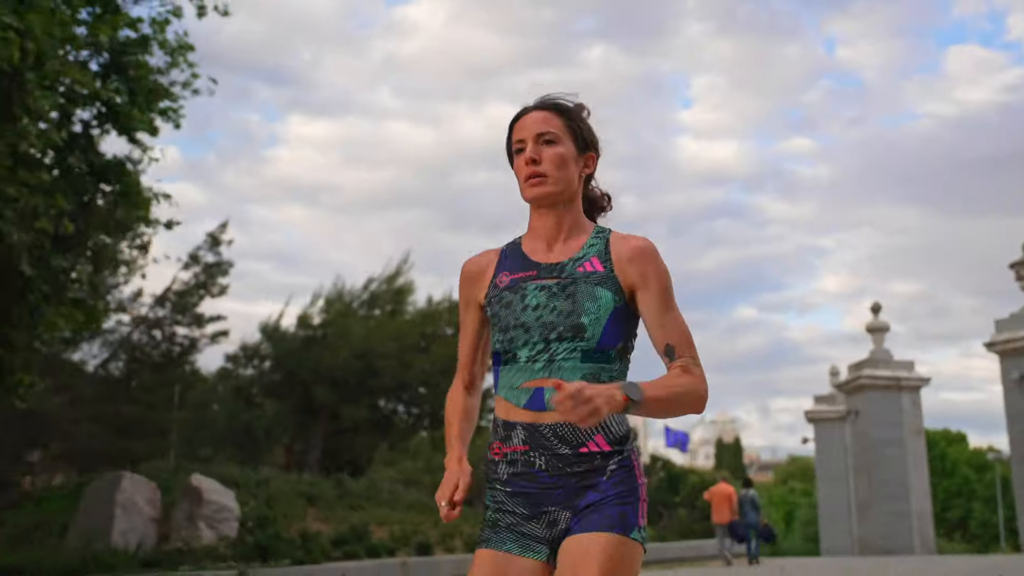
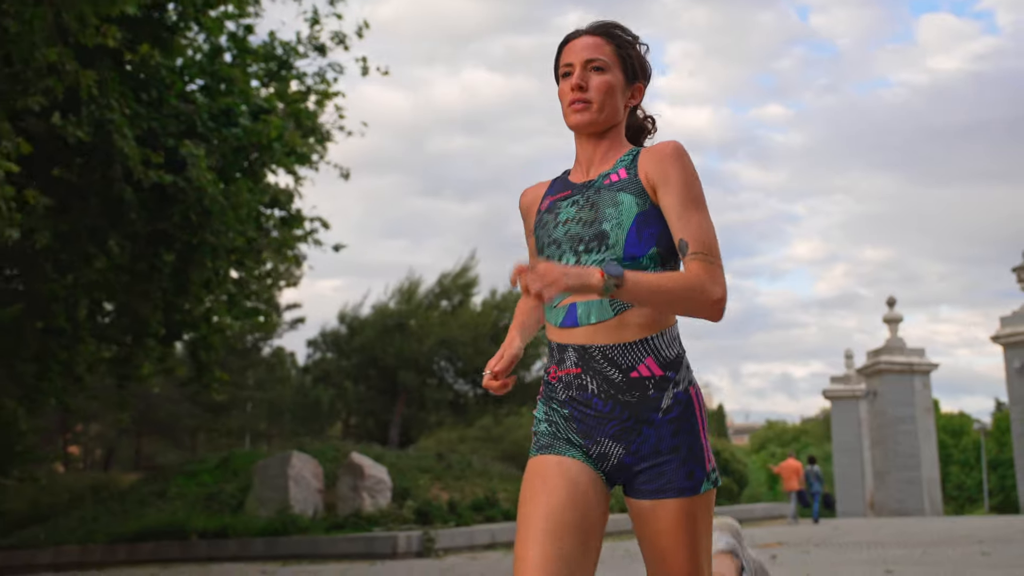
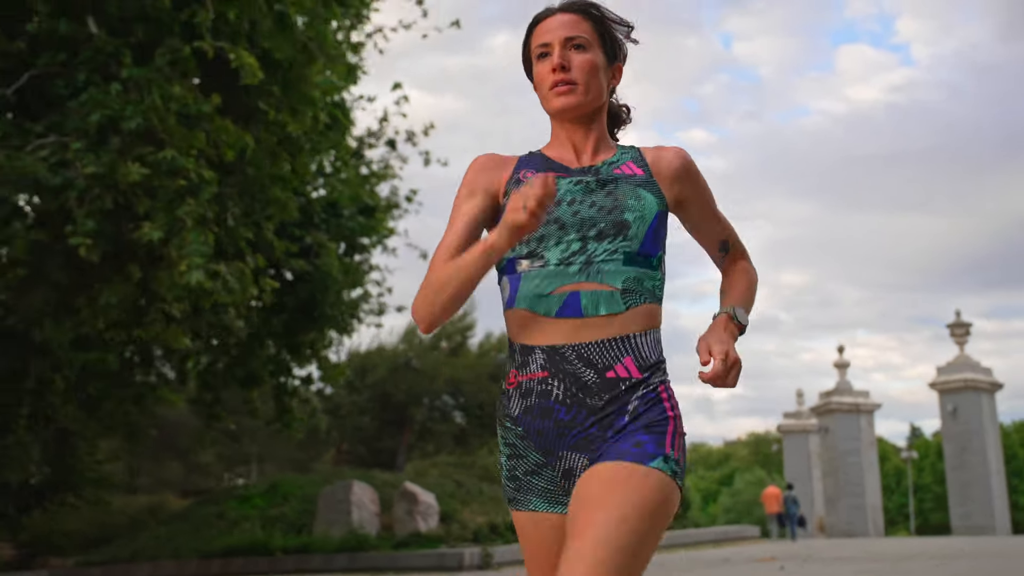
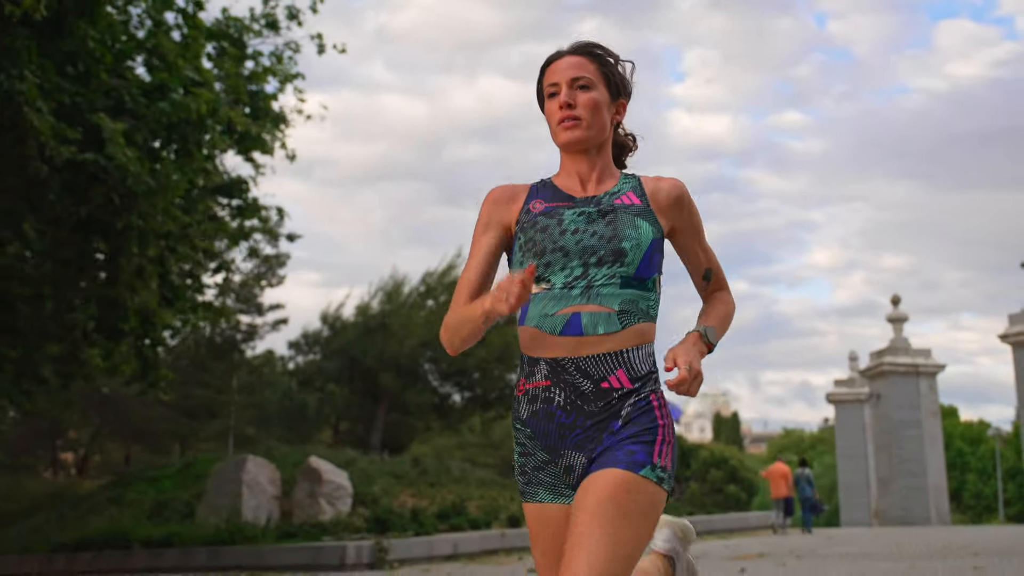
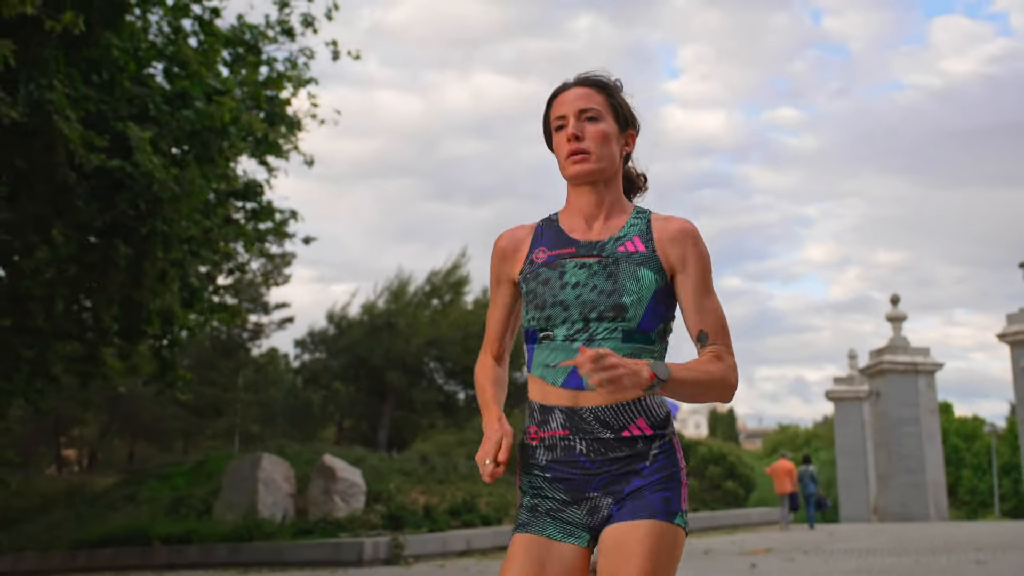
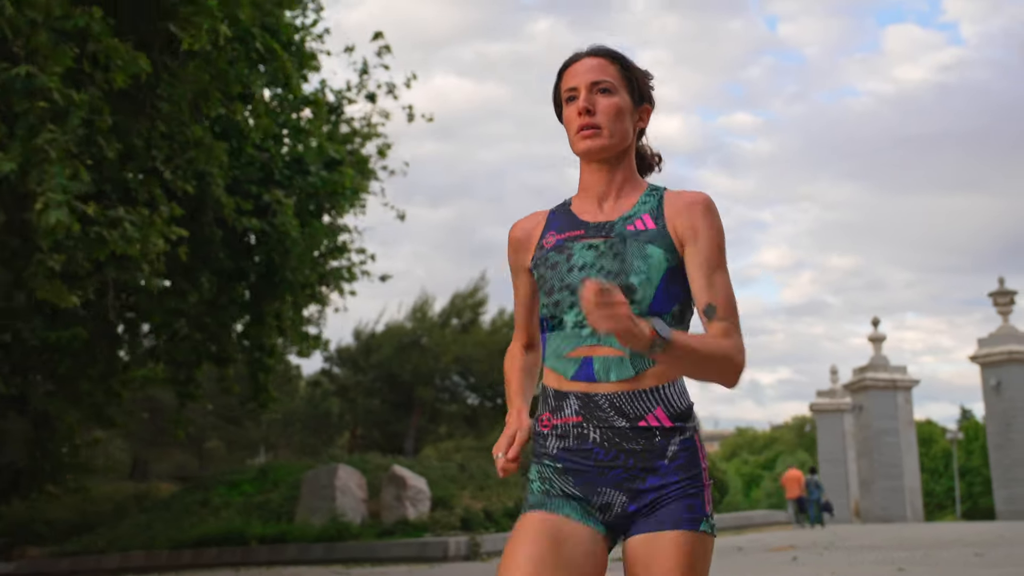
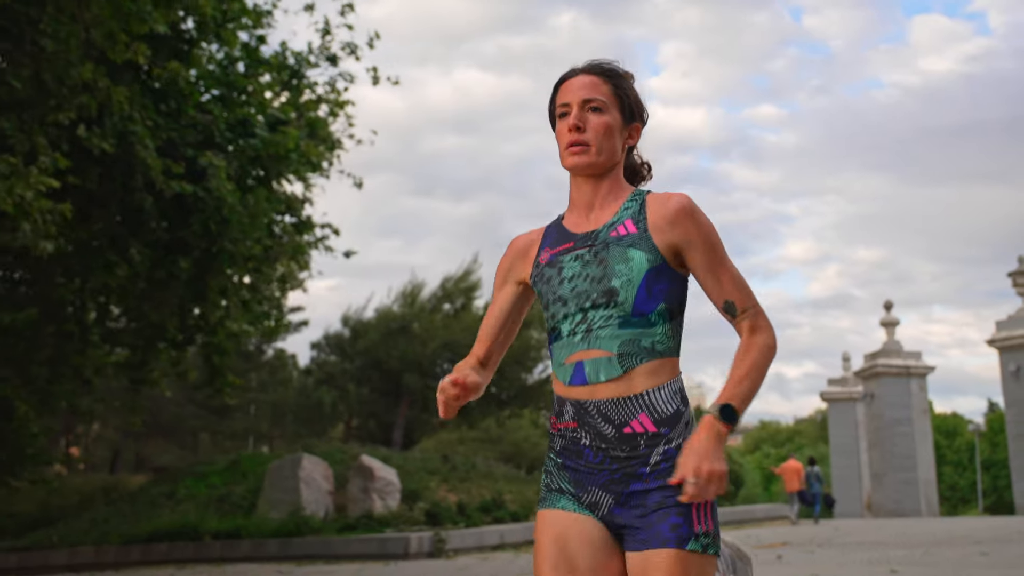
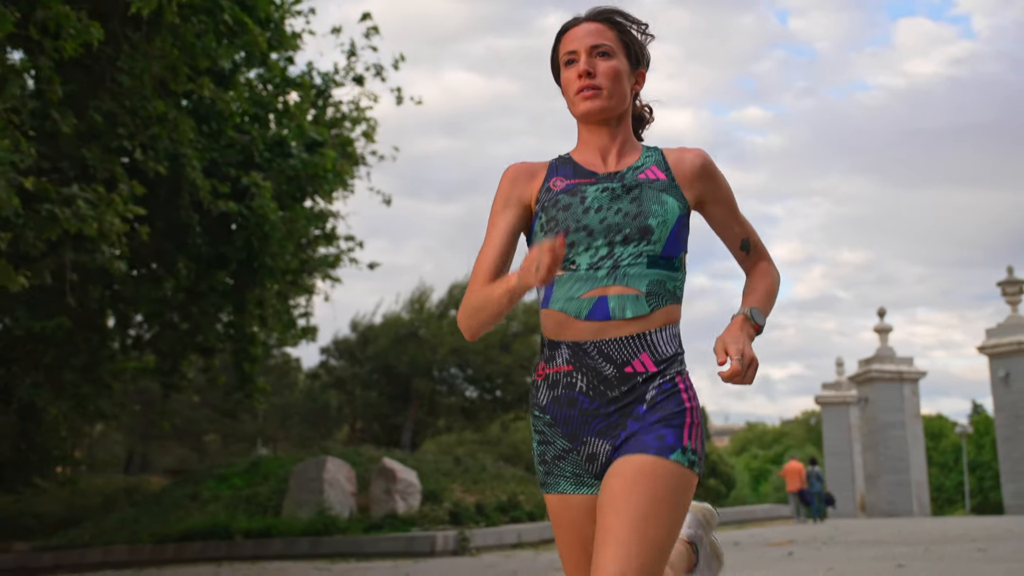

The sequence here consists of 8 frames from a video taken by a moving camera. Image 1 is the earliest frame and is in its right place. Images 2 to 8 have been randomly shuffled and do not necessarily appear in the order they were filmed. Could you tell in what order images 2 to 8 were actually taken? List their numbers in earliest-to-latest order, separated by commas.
4, 5, 2, 7, 8, 6, 3
